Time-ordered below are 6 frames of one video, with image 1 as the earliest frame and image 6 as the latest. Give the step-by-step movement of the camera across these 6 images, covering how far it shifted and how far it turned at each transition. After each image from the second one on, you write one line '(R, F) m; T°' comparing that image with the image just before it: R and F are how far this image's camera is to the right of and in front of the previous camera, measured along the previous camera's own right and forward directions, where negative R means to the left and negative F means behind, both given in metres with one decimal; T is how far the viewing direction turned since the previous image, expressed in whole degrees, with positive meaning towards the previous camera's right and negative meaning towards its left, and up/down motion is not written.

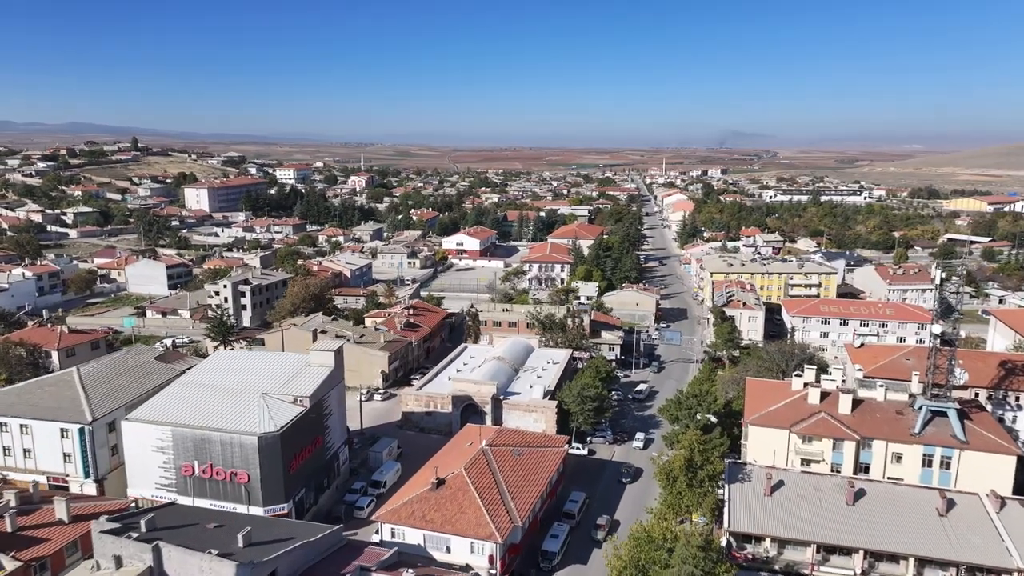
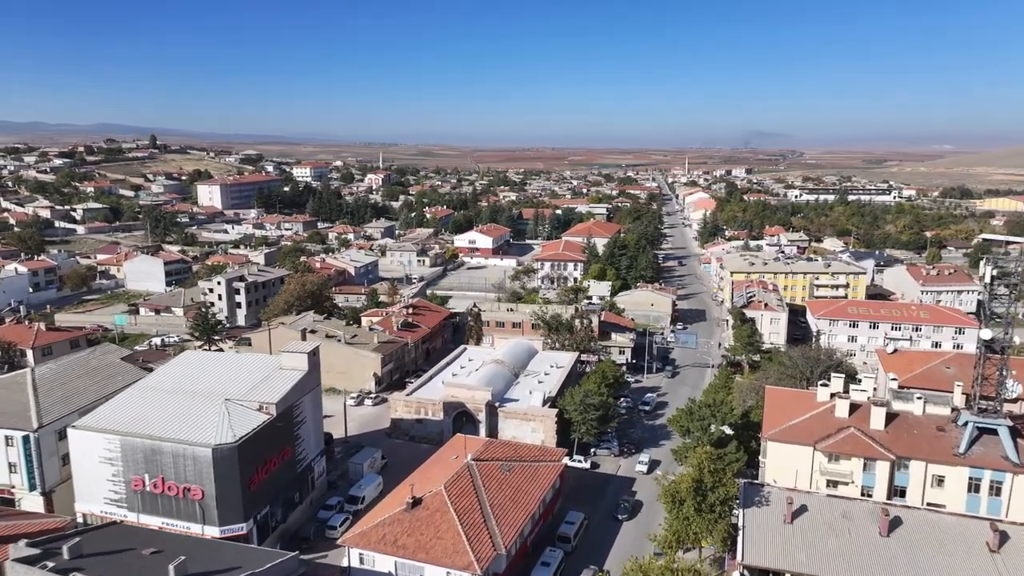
(+0.9, +2.2) m; -2°
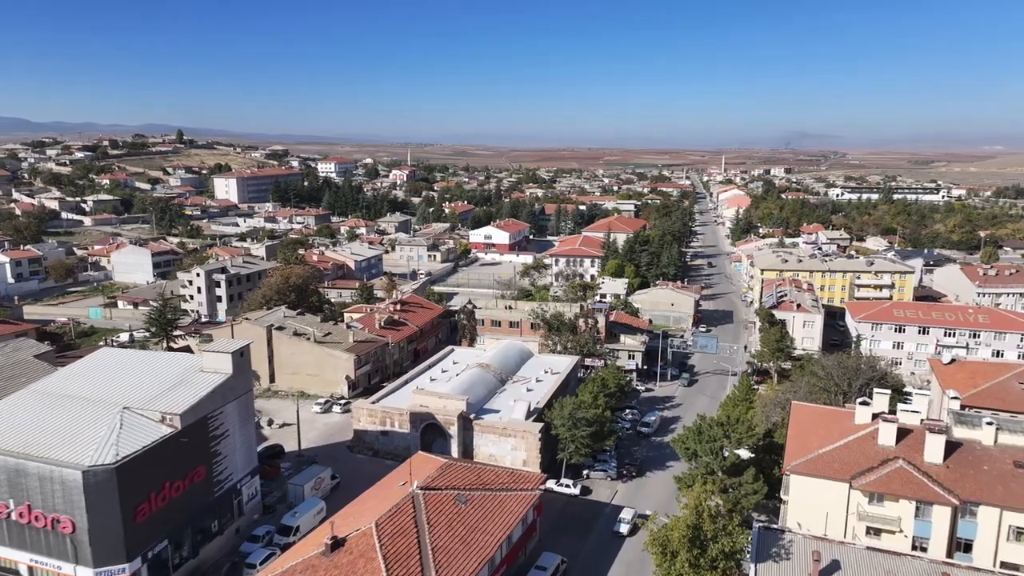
(+1.8, +3.7) m; -3°
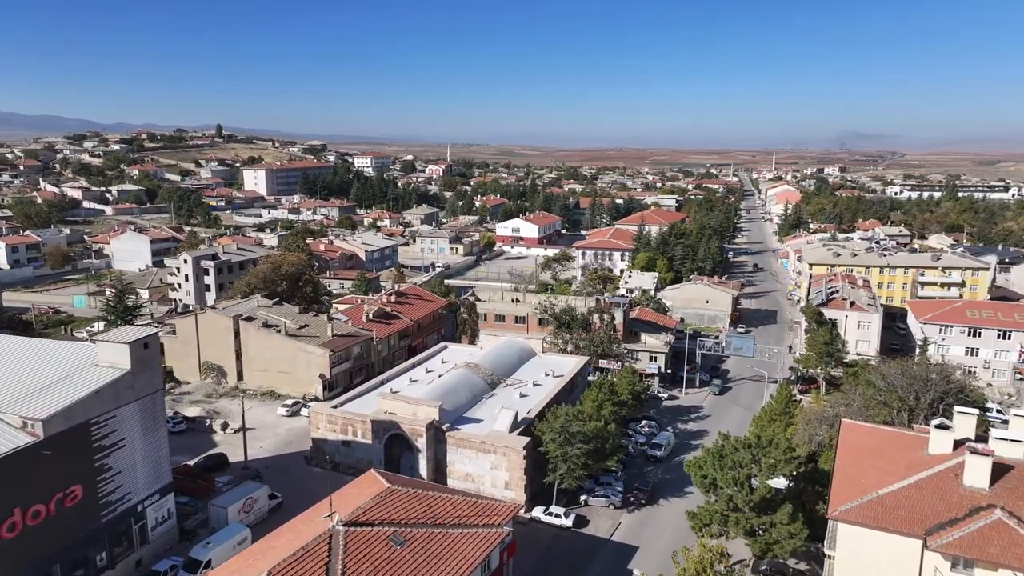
(+1.6, +3.8) m; -4°
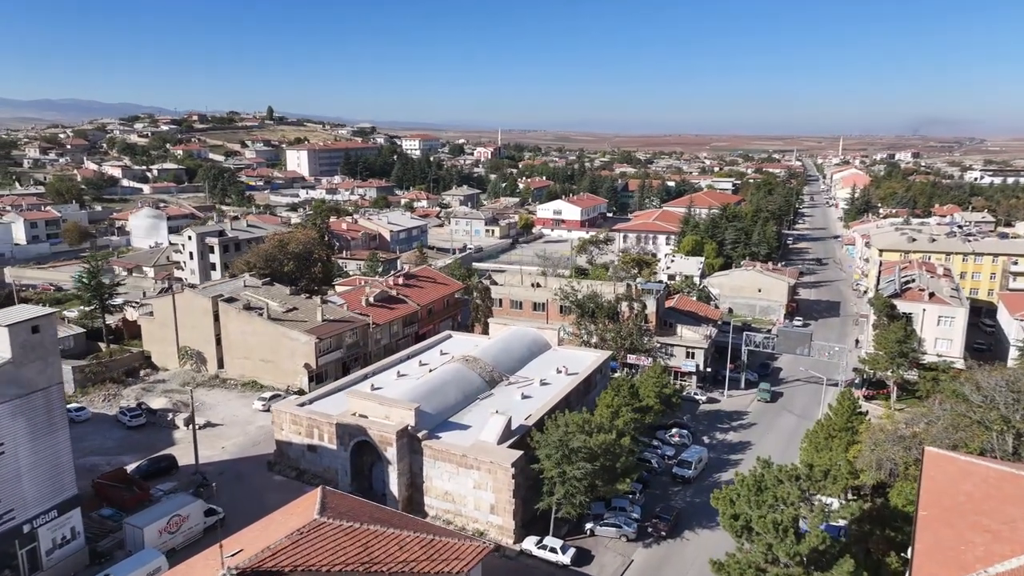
(+1.3, +3.3) m; -5°
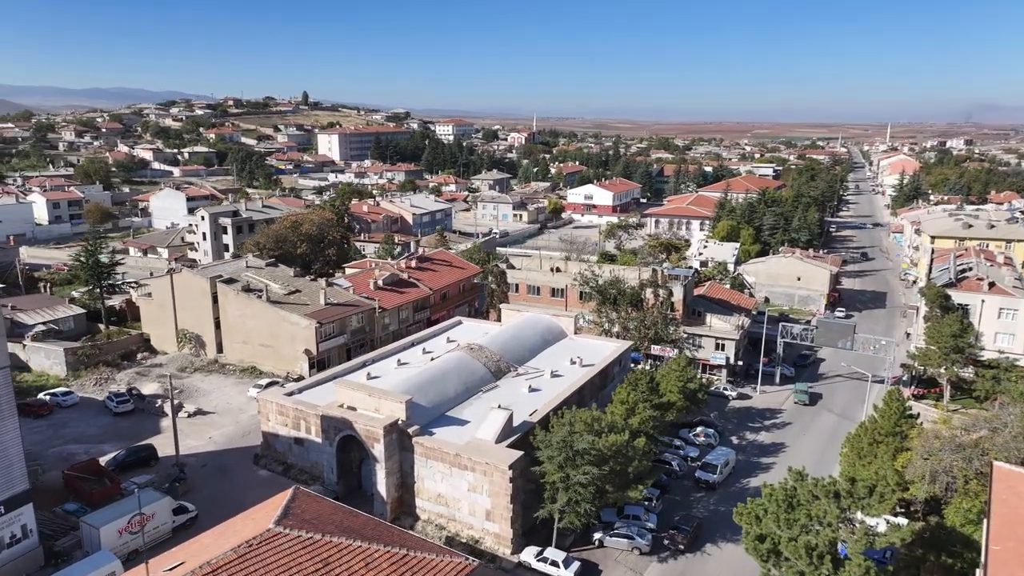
(+0.7, +1.6) m; -3°
